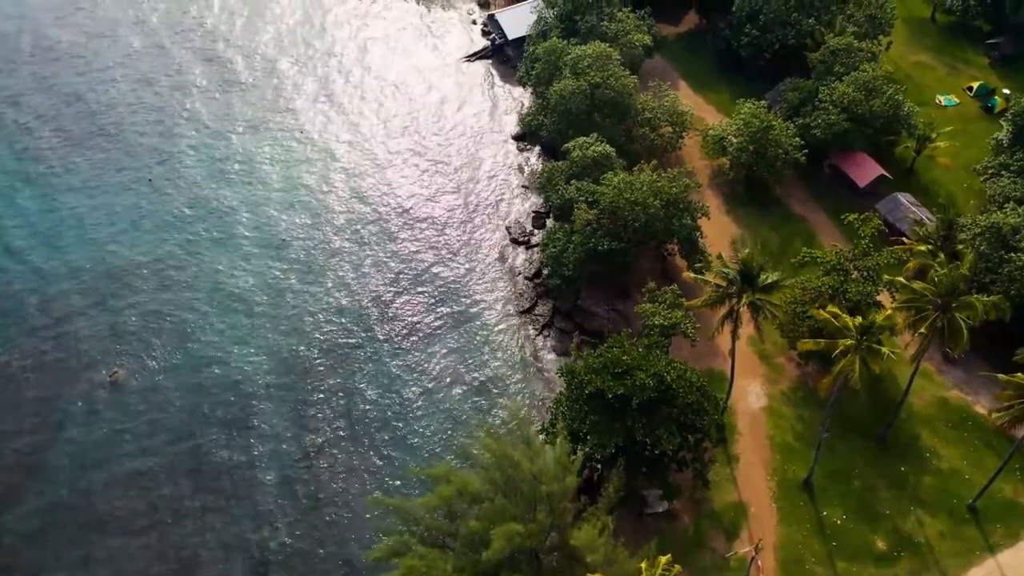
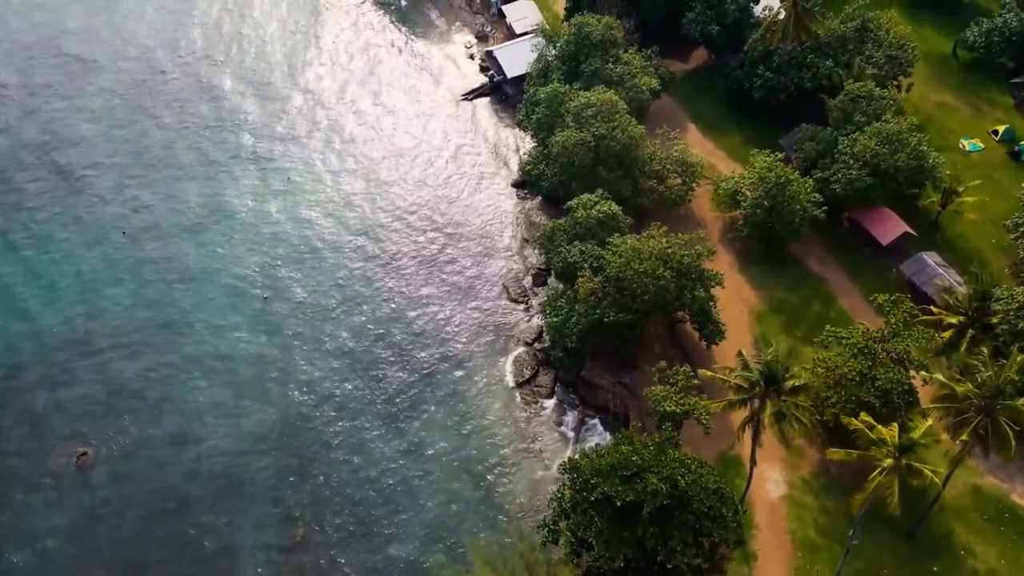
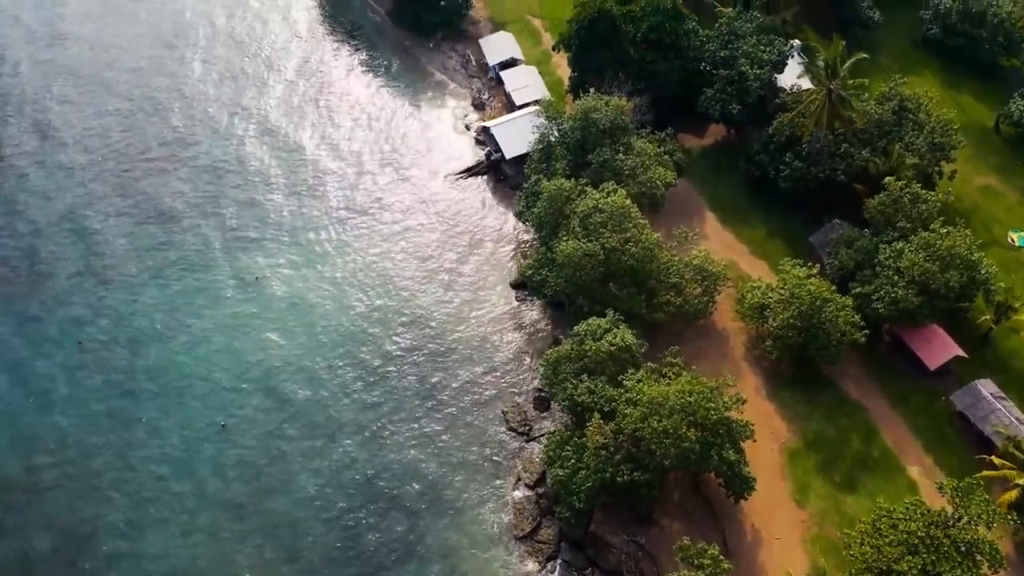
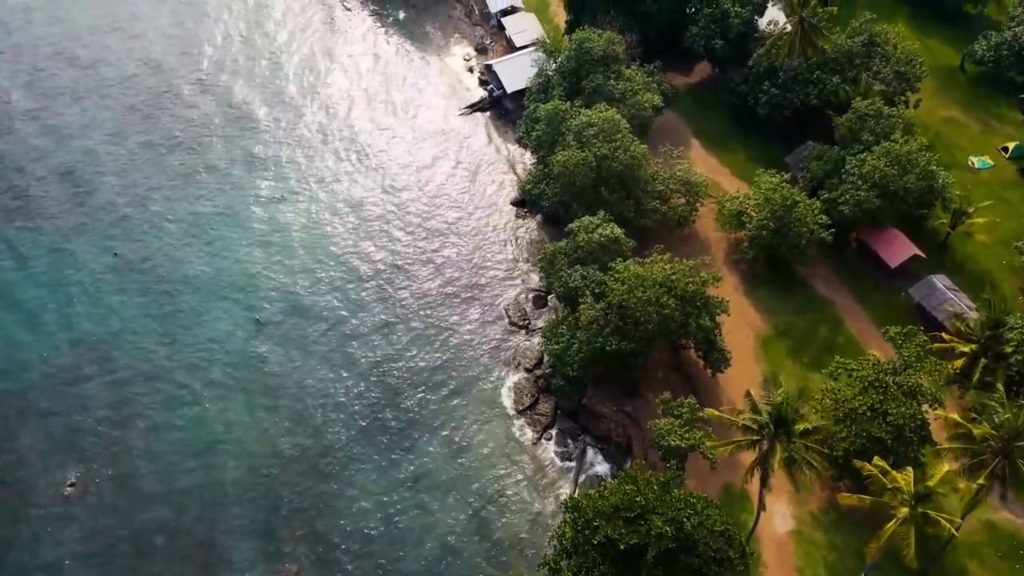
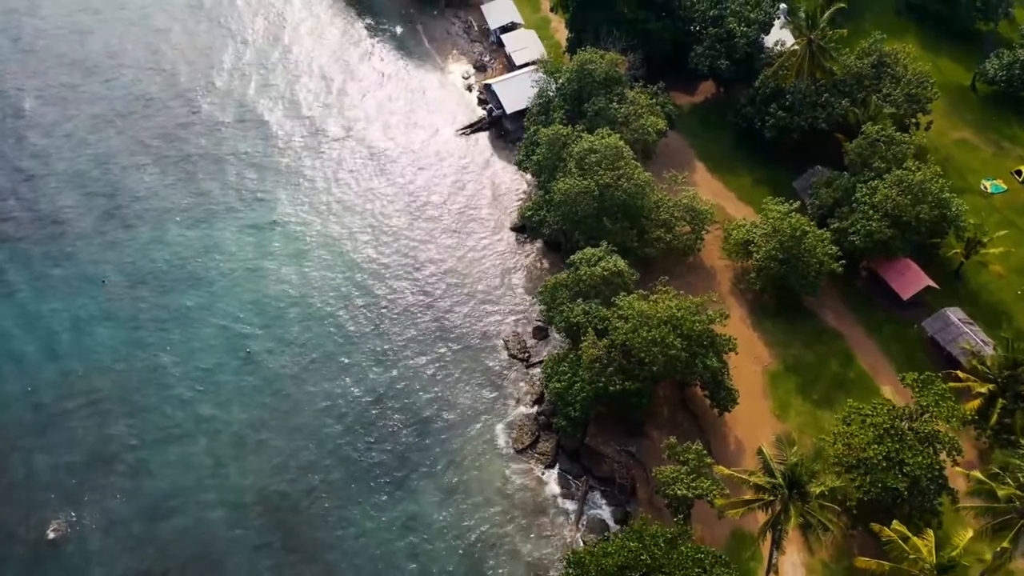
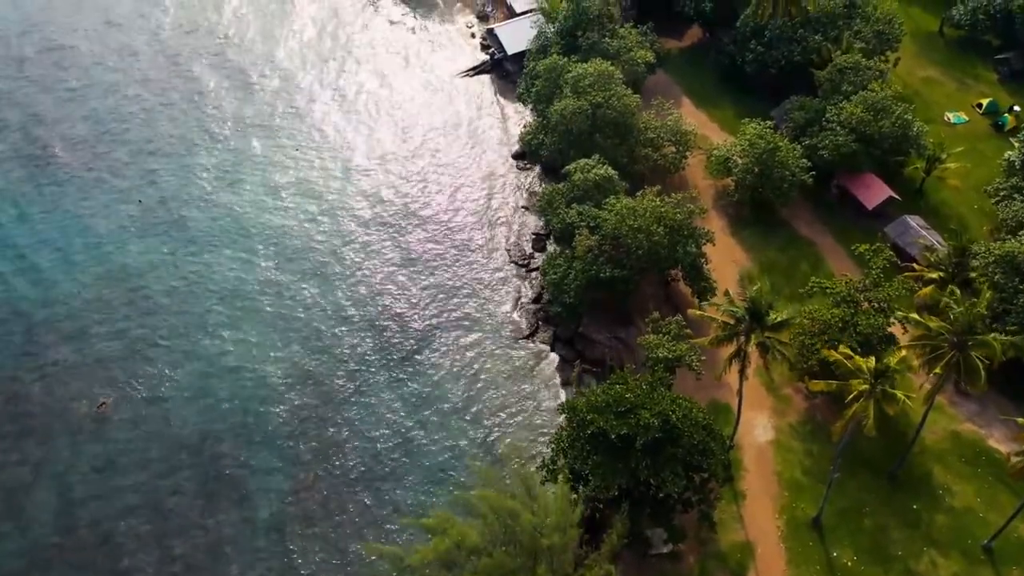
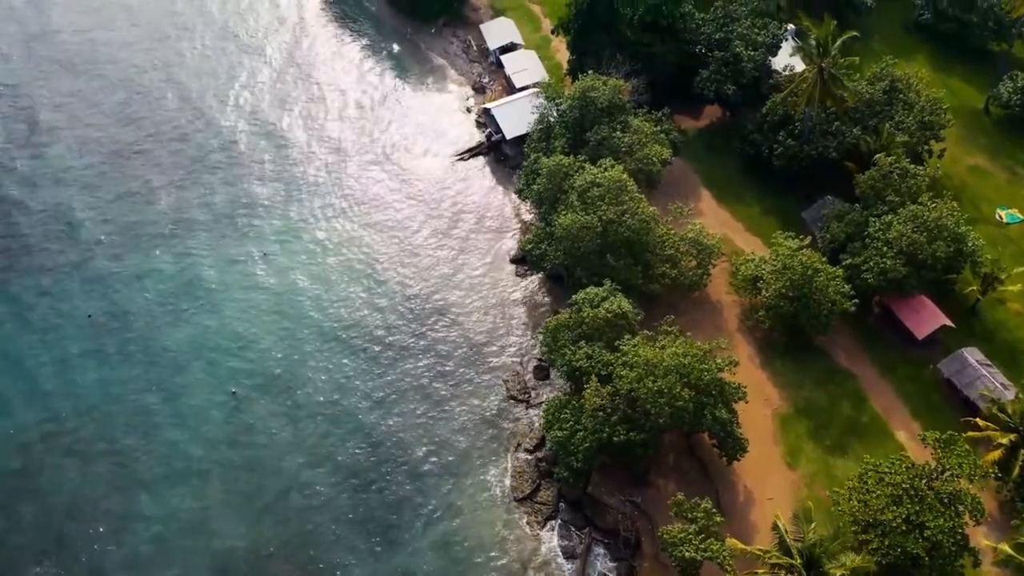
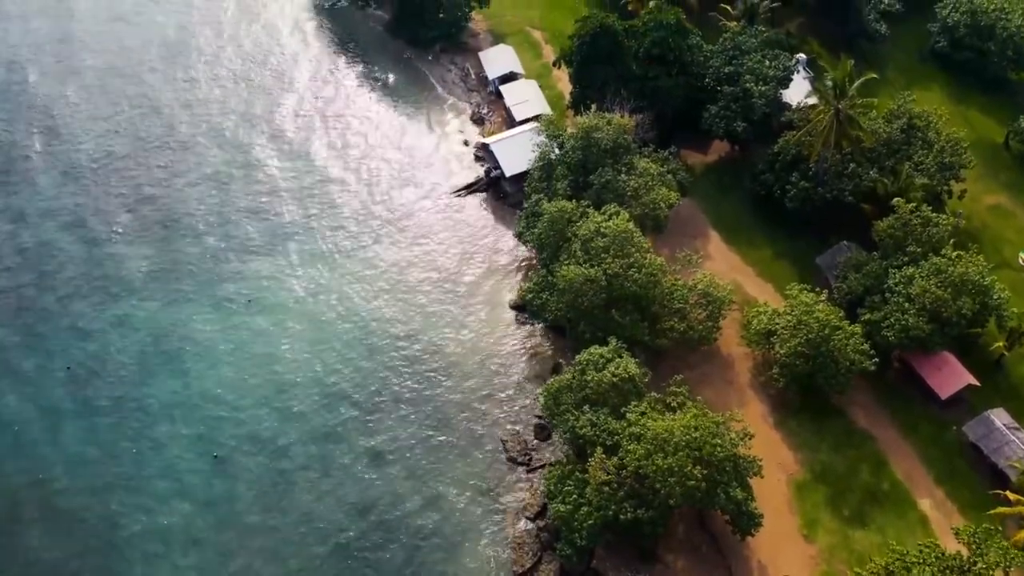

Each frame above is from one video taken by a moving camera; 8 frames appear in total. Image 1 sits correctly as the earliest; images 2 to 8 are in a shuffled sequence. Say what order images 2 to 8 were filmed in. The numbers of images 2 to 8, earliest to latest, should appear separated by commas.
6, 2, 4, 5, 7, 3, 8
